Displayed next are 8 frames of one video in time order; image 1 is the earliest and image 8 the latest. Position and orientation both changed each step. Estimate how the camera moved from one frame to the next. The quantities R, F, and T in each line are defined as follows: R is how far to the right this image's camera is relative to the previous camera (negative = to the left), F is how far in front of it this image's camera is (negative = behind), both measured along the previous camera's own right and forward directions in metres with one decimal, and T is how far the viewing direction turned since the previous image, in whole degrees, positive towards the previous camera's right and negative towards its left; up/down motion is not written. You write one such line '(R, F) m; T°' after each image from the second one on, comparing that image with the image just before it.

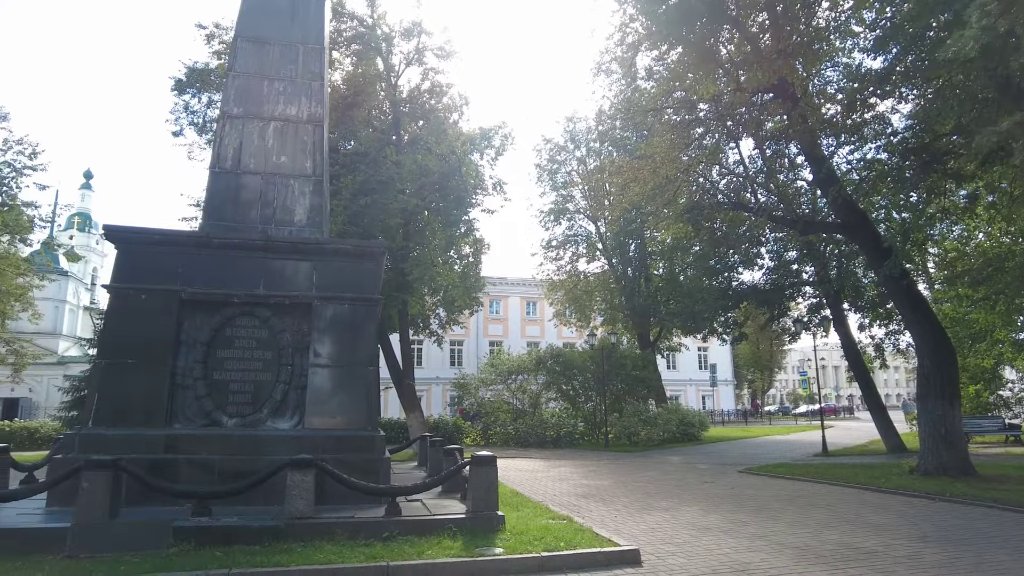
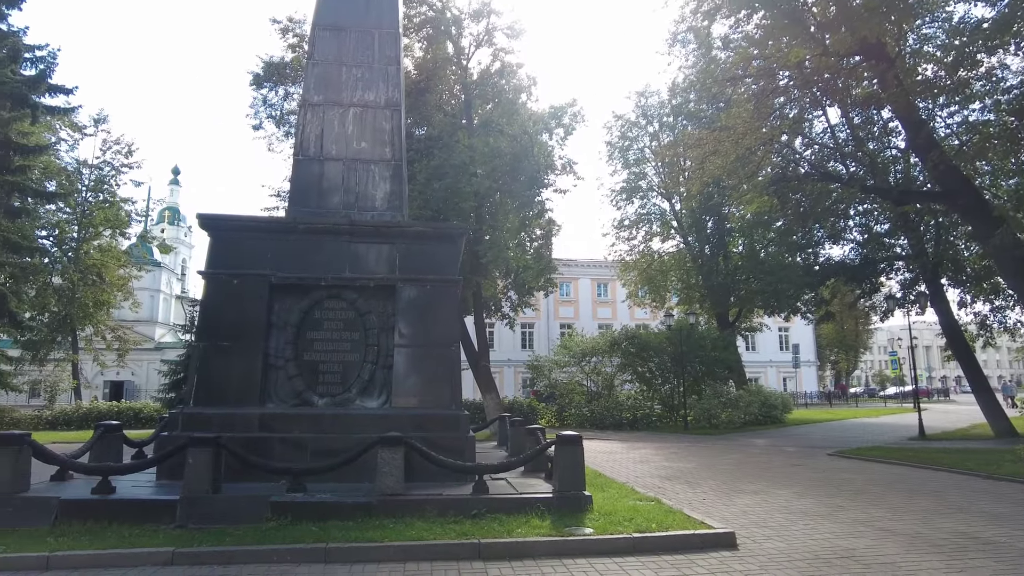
(-0.2, +0.1) m; -6°
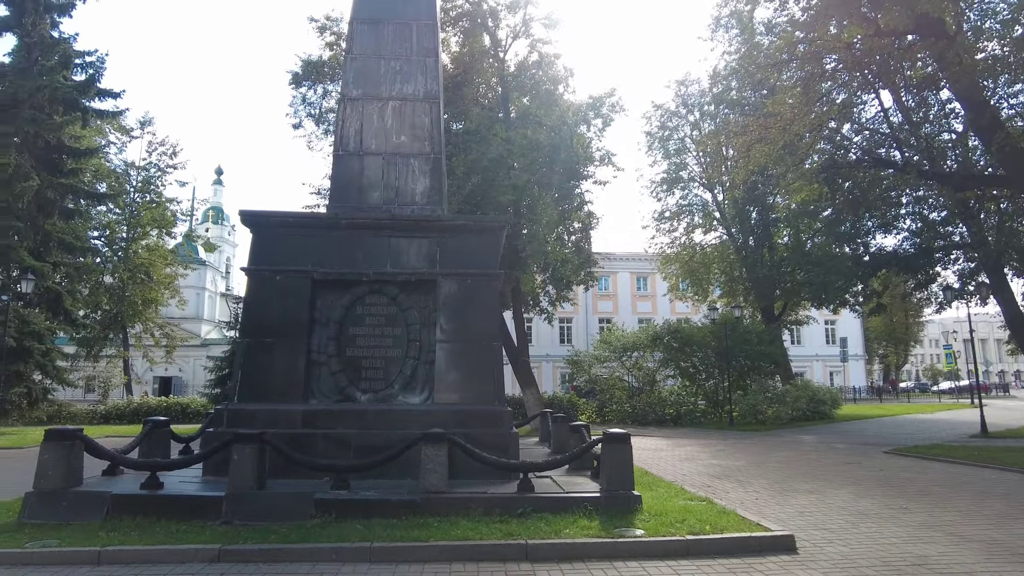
(-0.1, +0.2) m; -3°
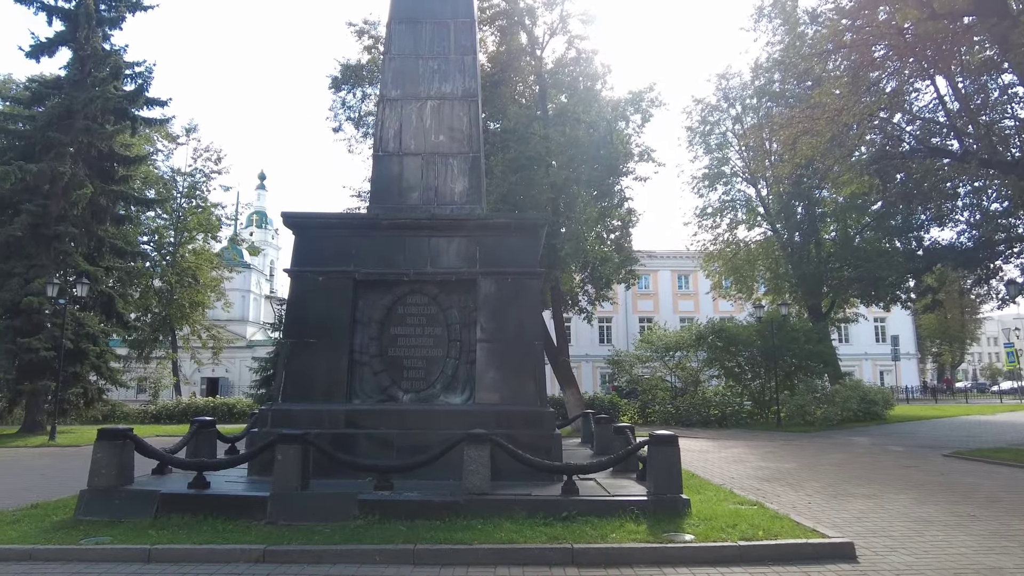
(0.0, +0.1) m; -3°
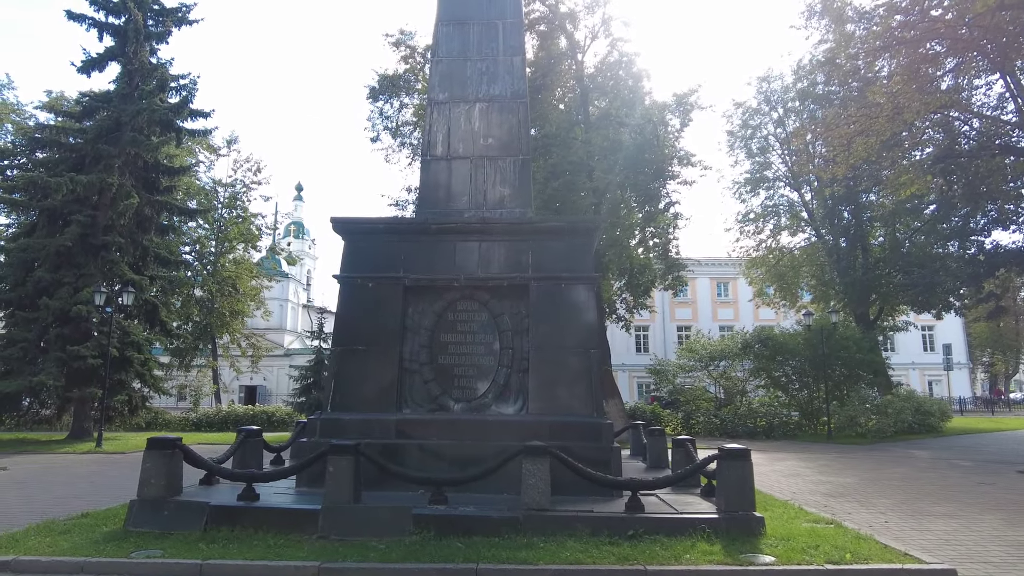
(-0.3, +0.3) m; -3°
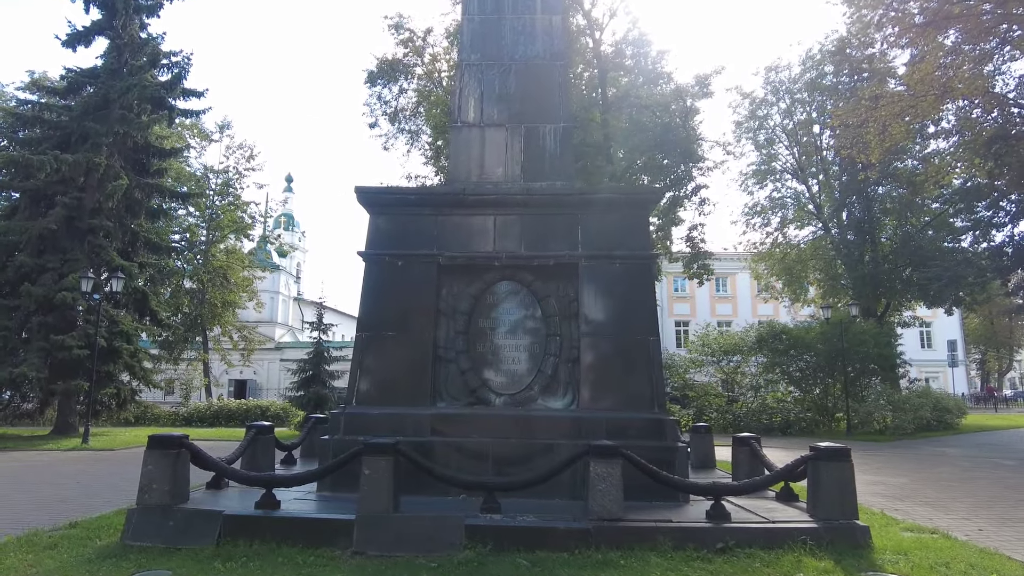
(-0.7, +0.9) m; +1°
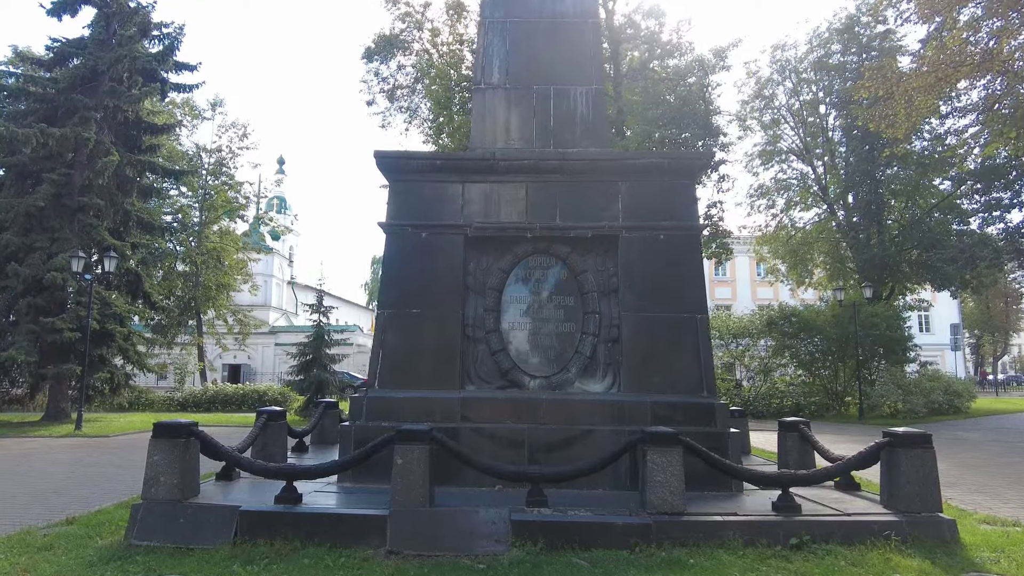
(-0.4, +0.6) m; +1°
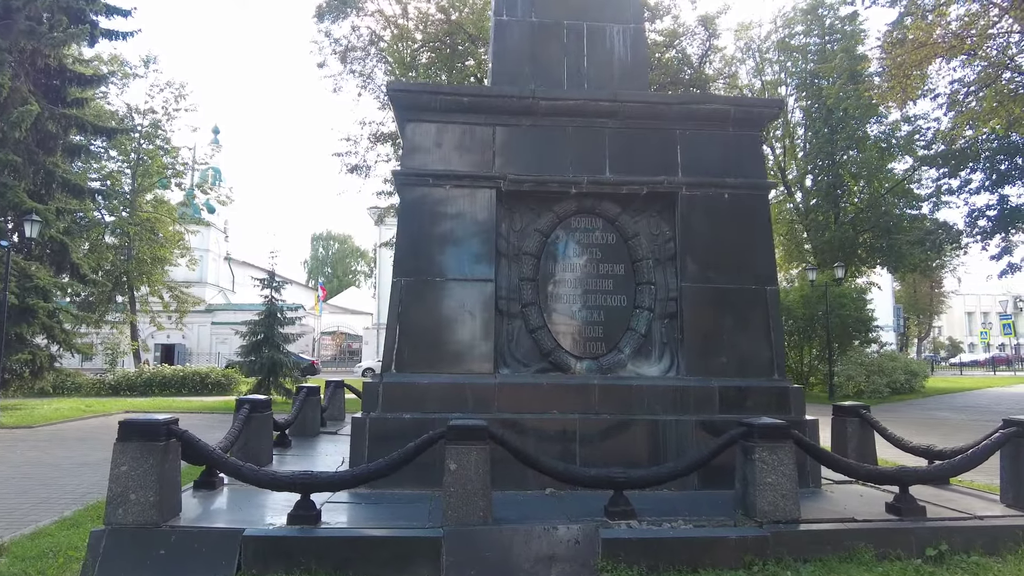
(-0.9, +1.1) m; +5°
